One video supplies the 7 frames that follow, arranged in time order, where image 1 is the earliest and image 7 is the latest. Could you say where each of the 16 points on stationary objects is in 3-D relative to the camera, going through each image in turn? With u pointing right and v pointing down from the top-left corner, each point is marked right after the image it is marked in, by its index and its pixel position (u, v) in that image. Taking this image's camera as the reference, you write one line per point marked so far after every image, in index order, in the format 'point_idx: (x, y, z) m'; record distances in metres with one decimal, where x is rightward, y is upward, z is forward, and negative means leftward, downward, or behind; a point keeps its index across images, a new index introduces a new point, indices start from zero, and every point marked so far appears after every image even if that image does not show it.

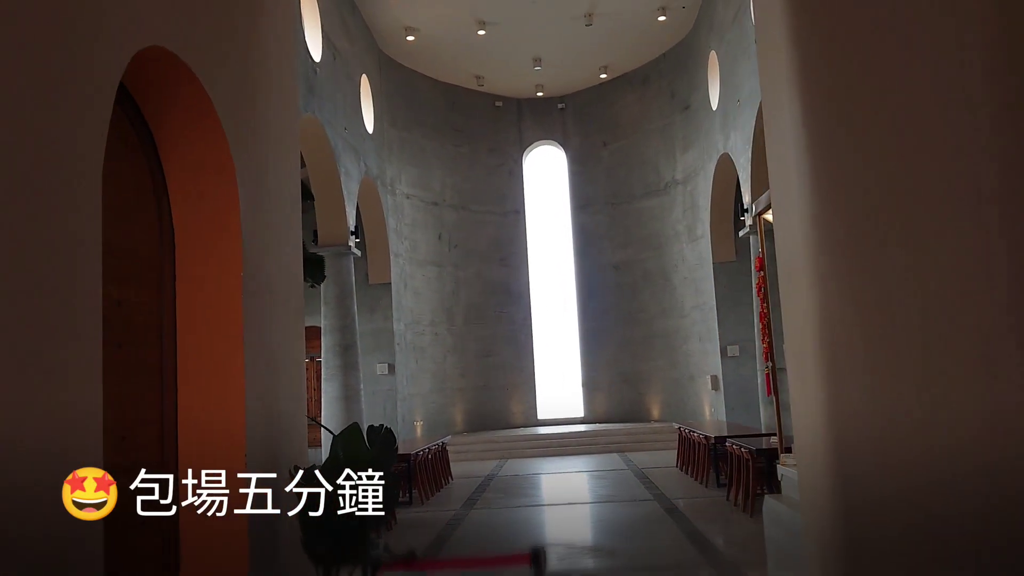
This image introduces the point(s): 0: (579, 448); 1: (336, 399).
0: (+1.4, -3.3, +18.4) m
1: (-3.0, -1.9, +14.8) m
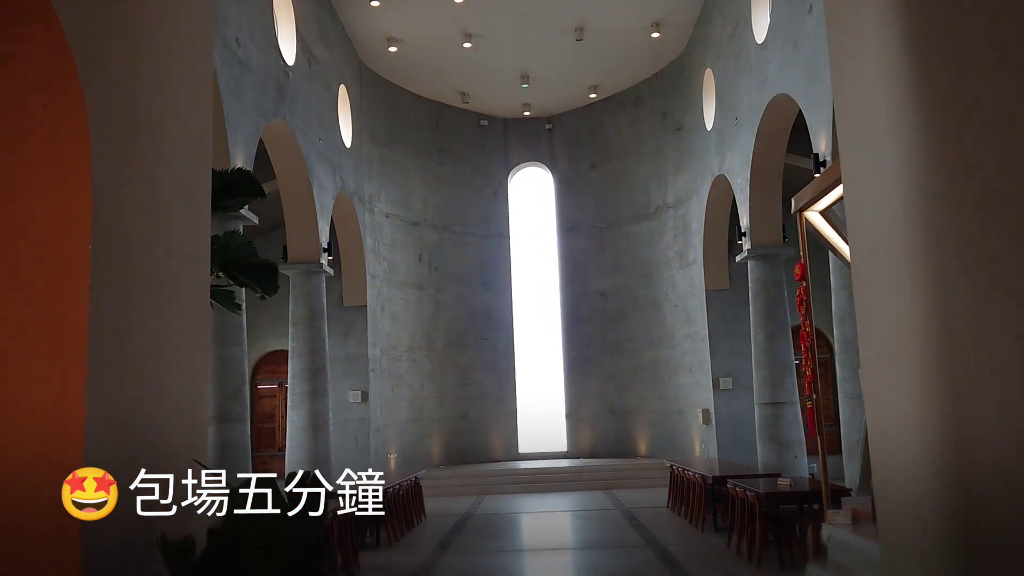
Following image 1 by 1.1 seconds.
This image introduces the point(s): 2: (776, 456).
0: (+1.0, -3.9, +17.4) m
1: (-3.3, -2.2, +13.7) m
2: (+4.0, -2.6, +13.4) m
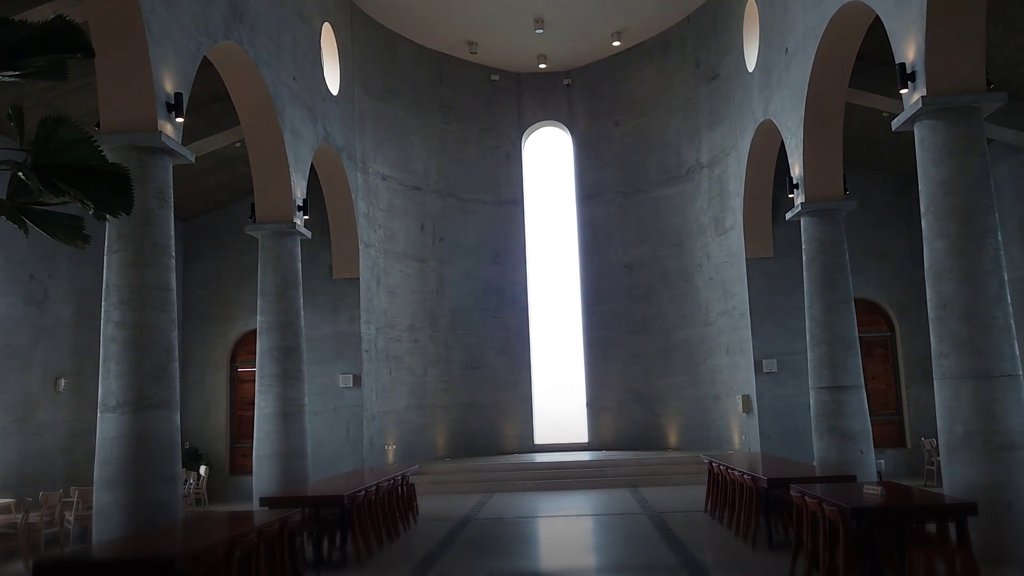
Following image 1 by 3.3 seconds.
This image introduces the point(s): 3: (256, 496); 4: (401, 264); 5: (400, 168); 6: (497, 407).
0: (+1.2, -3.3, +15.2) m
1: (-3.2, -1.7, +11.6) m
2: (+4.1, -2.1, +11.2) m
3: (-3.3, -2.7, +11.5) m
4: (-2.2, +0.5, +17.4) m
5: (-2.2, +2.4, +17.6) m
6: (-0.3, -2.5, +18.6) m
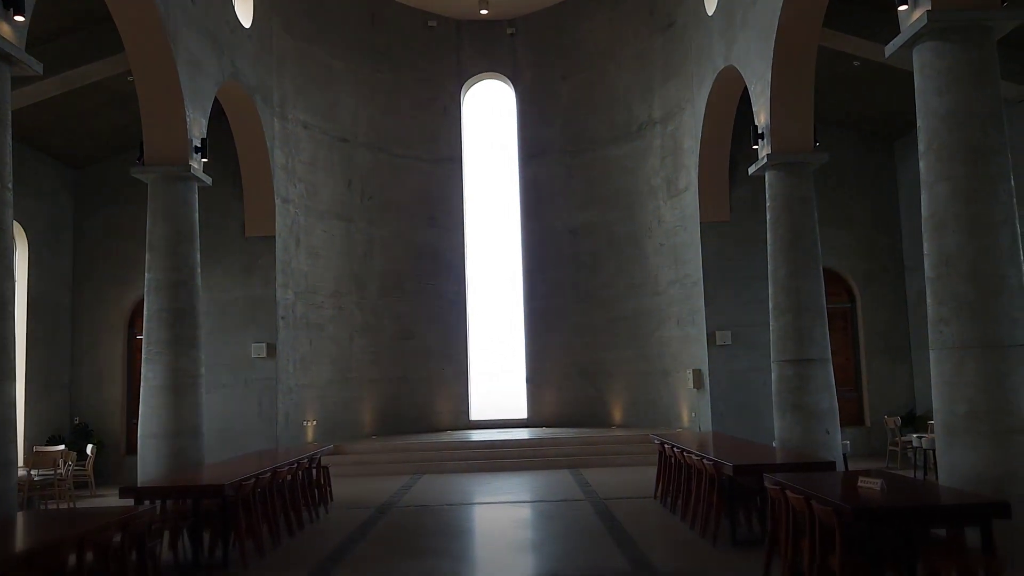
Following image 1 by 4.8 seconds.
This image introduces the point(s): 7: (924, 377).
0: (+0.1, -2.7, +13.9) m
1: (-4.1, -1.2, +10.0) m
2: (+3.3, -1.6, +10.0) m
3: (-4.1, -2.1, +9.9) m
4: (-3.3, +1.2, +15.8) m
5: (-3.4, +3.1, +16.0) m
6: (-1.6, -1.8, +17.1) m
7: (+6.4, -1.4, +13.7) m
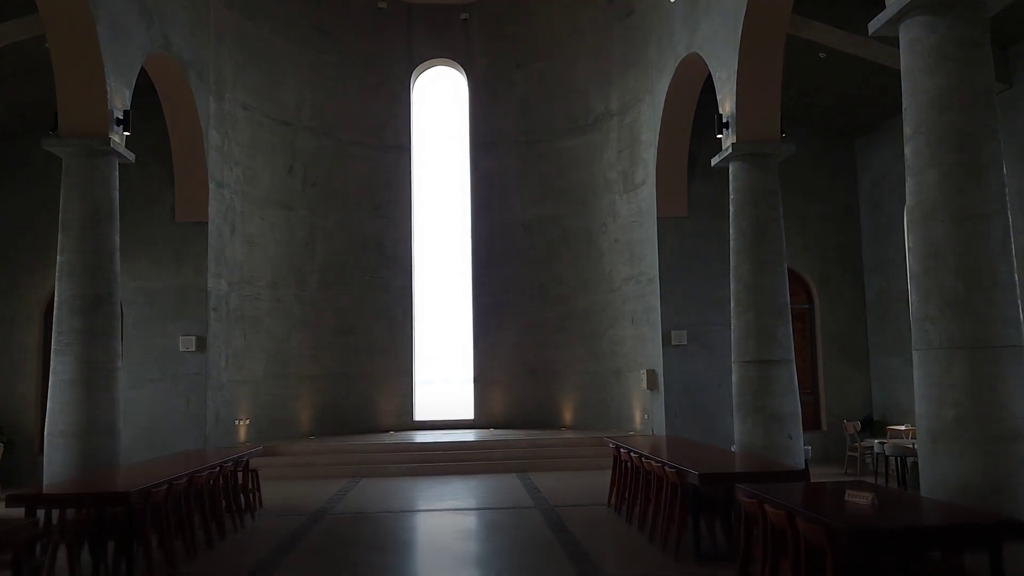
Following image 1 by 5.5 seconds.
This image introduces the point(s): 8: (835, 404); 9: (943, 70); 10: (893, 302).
0: (-0.7, -2.6, +13.2) m
1: (-4.6, -1.0, +9.1) m
2: (+2.7, -1.6, +9.5) m
3: (-4.7, -2.0, +9.0) m
4: (-4.2, +1.3, +14.9) m
5: (-4.2, +3.2, +15.1) m
6: (-2.6, -1.7, +16.3) m
7: (+5.6, -1.4, +13.4) m
8: (+5.0, -1.8, +13.6) m
9: (+2.9, +1.5, +6.0) m
10: (+5.7, -0.2, +13.2) m
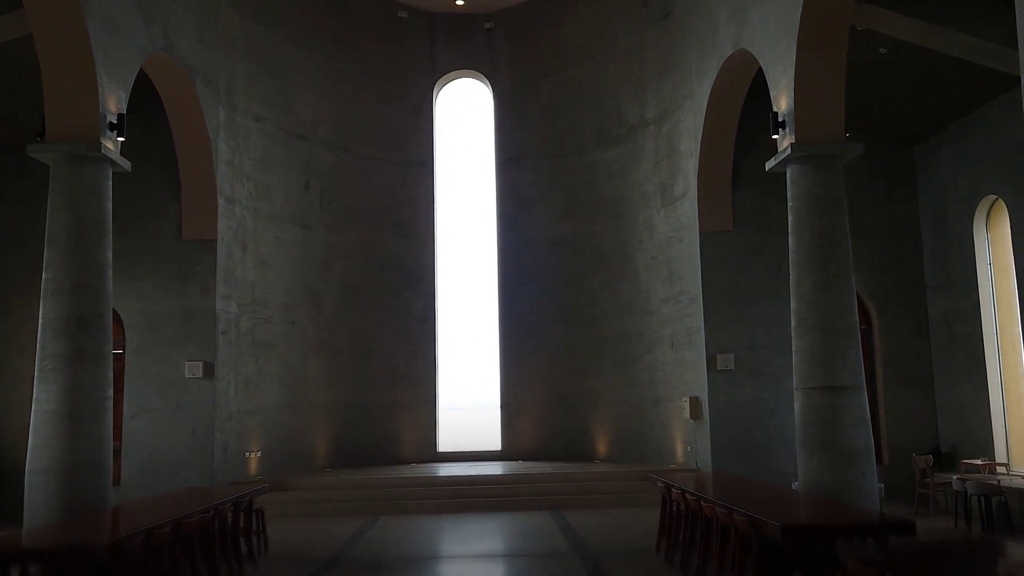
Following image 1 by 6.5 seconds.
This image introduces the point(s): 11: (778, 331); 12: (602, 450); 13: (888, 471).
0: (-0.2, -2.9, +12.1) m
1: (-4.3, -1.2, +8.2) m
2: (+3.0, -1.8, +8.4) m
3: (-4.4, -2.1, +8.0) m
4: (-3.7, +1.0, +14.0) m
5: (-3.8, +2.9, +14.2) m
6: (-2.1, -2.1, +15.3) m
7: (+6.0, -1.7, +12.2) m
8: (+5.4, -2.0, +12.3) m
9: (+3.1, +1.4, +4.9) m
10: (+6.1, -0.5, +12.0) m
11: (+3.8, -0.6, +12.7) m
12: (+1.5, -2.7, +14.9) m
13: (+5.2, -2.5, +12.2) m
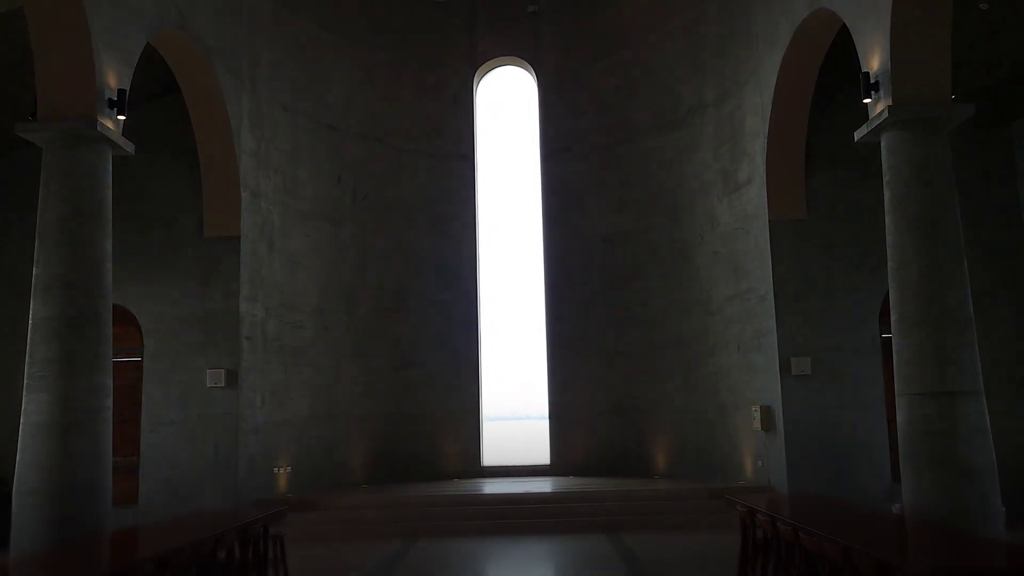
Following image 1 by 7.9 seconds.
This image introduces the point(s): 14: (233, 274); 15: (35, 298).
0: (+0.4, -2.9, +10.9) m
1: (-3.9, -1.1, +7.2) m
2: (+3.4, -1.6, +7.0) m
3: (-4.0, -2.1, +7.0) m
4: (-3.0, +0.9, +13.0) m
5: (-3.1, +2.9, +13.3) m
6: (-1.3, -2.1, +14.2) m
7: (+6.7, -1.6, +10.7) m
8: (+6.0, -1.9, +10.9) m
9: (+3.3, +1.6, +3.6) m
10: (+6.7, -0.4, +10.5) m
11: (+4.5, -0.5, +11.3) m
12: (+2.3, -2.7, +13.7) m
13: (+5.8, -2.4, +10.8) m
14: (-3.6, +0.2, +11.4) m
15: (-4.0, -0.1, +7.4) m
